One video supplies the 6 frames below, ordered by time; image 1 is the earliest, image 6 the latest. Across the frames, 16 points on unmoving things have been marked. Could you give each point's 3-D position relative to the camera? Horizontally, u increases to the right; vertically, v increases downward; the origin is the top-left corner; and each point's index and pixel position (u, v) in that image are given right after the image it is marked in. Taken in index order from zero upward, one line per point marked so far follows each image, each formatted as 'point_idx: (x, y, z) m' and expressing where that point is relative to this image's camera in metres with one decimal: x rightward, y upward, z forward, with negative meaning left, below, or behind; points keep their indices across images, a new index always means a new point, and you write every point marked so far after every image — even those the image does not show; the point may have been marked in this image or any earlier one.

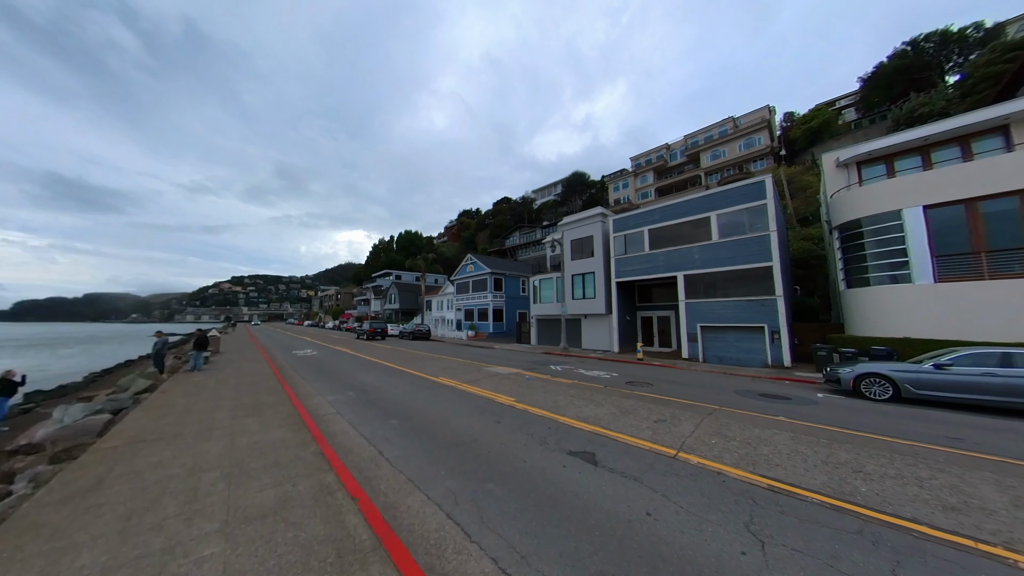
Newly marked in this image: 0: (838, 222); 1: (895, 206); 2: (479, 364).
0: (+16.5, +3.3, +14.5) m
1: (+16.6, +3.5, +12.4) m
2: (-1.6, -3.8, +14.4) m
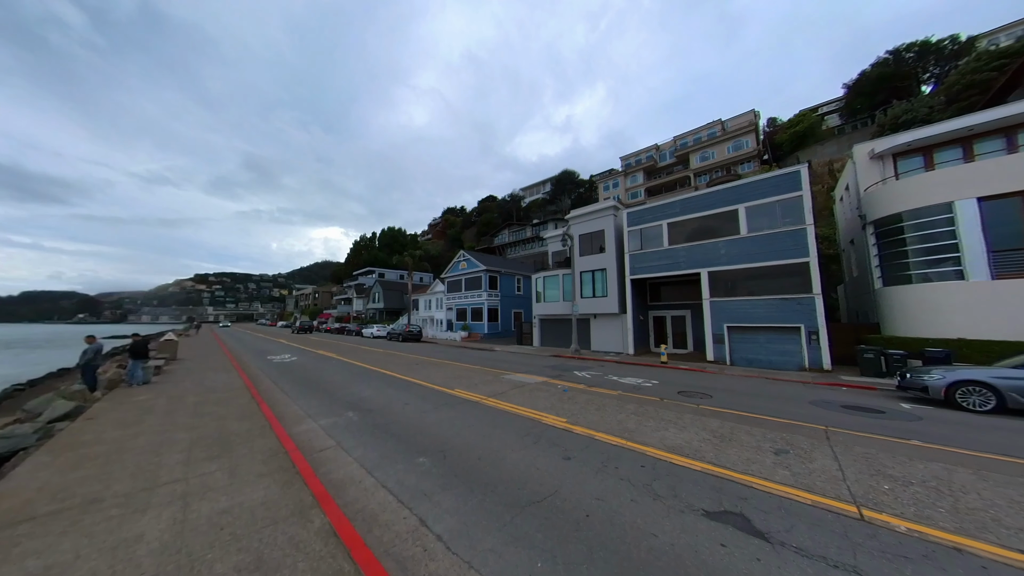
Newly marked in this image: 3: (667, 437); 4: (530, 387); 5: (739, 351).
0: (+17.3, +3.4, +13.8) m
1: (+17.6, +3.6, +11.7) m
2: (-0.7, -3.6, +12.6) m
3: (+3.2, -3.0, +5.8) m
4: (+0.7, -3.4, +10.0) m
5: (+11.9, -3.3, +15.0) m
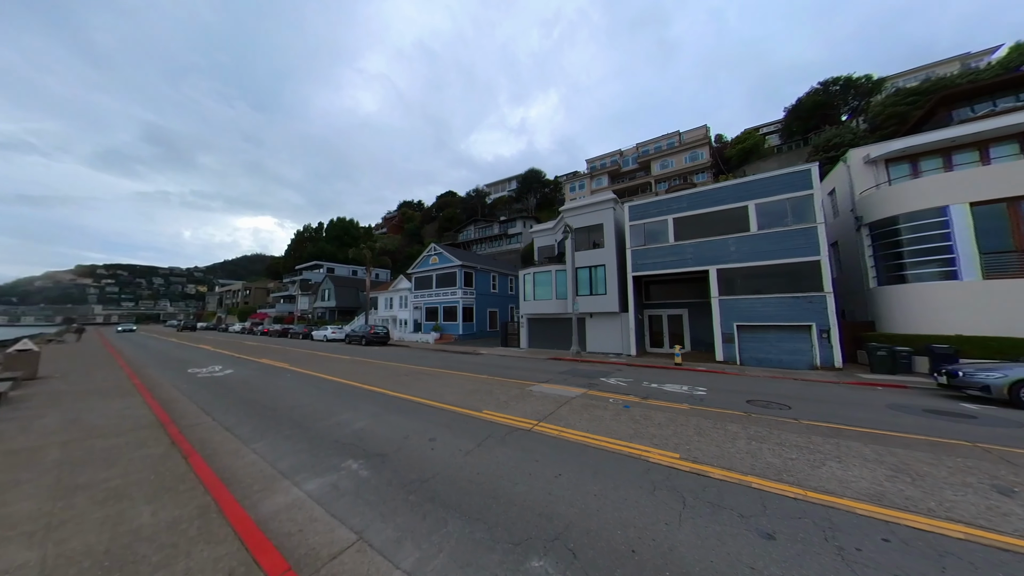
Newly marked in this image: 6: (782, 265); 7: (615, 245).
0: (+17.8, +3.4, +14.3) m
1: (+18.4, +3.7, +12.4) m
2: (0.0, -3.4, +10.4) m
3: (+4.9, -2.8, +4.3) m
4: (+1.8, -3.2, +8.0) m
5: (+12.1, -3.2, +14.8) m
6: (+13.7, +1.2, +14.6) m
7: (+6.8, +2.9, +19.1) m
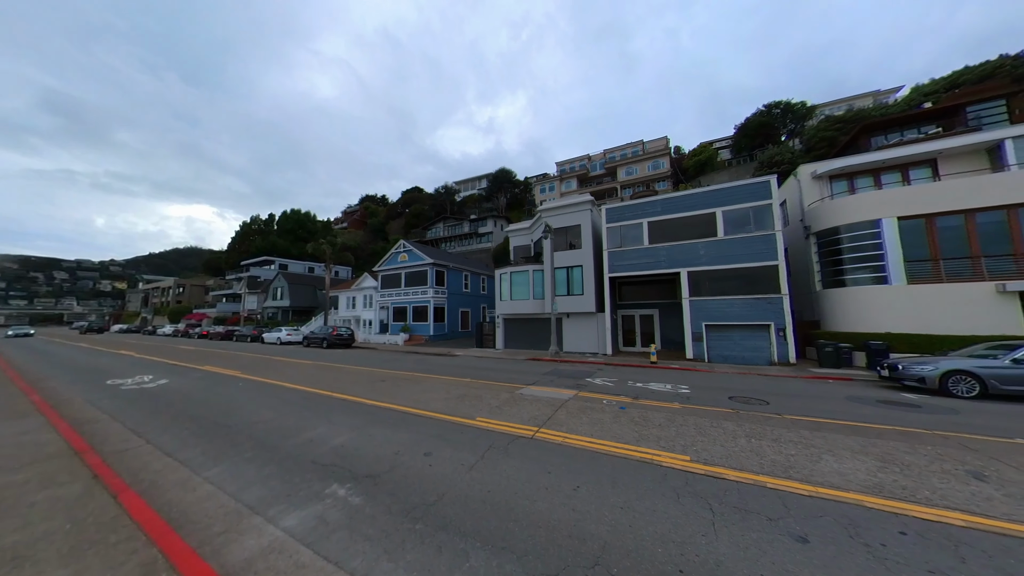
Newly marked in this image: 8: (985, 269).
0: (+16.8, +3.3, +15.9) m
1: (+17.6, +3.5, +14.1) m
2: (-0.4, -3.3, +10.0) m
3: (+5.1, -2.9, +4.5) m
4: (+1.6, -3.2, +7.8) m
5: (+11.1, -3.3, +15.7) m
6: (+12.7, +1.1, +15.7) m
7: (+5.4, +2.8, +19.4) m
8: (+20.6, +0.8, +12.4) m
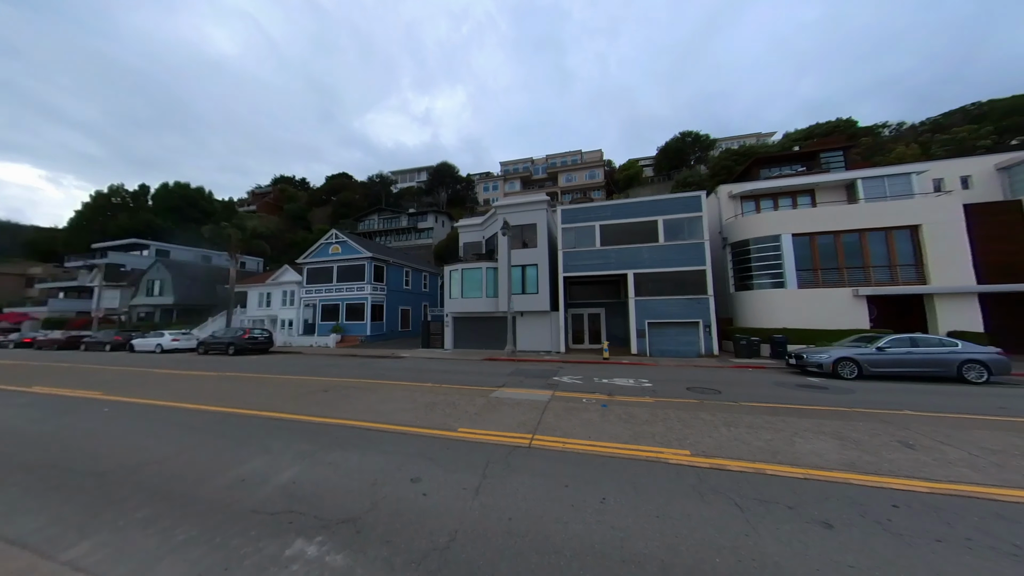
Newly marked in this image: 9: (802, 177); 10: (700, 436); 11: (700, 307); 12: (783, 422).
0: (+14.3, +3.1, +18.7) m
1: (+15.5, +3.3, +17.1) m
2: (-1.4, -3.2, +9.1) m
3: (+5.3, -2.9, +5.0) m
4: (+1.1, -3.1, +7.5) m
5: (+8.6, -3.3, +17.3) m
6: (+10.3, +1.0, +17.6) m
7: (+2.4, +2.9, +19.7) m
8: (+18.7, +0.6, +16.1) m
9: (+18.7, +7.2, +18.5) m
10: (+3.7, -2.9, +5.7) m
11: (+11.1, -1.2, +17.1) m
12: (+5.8, -2.9, +6.2) m
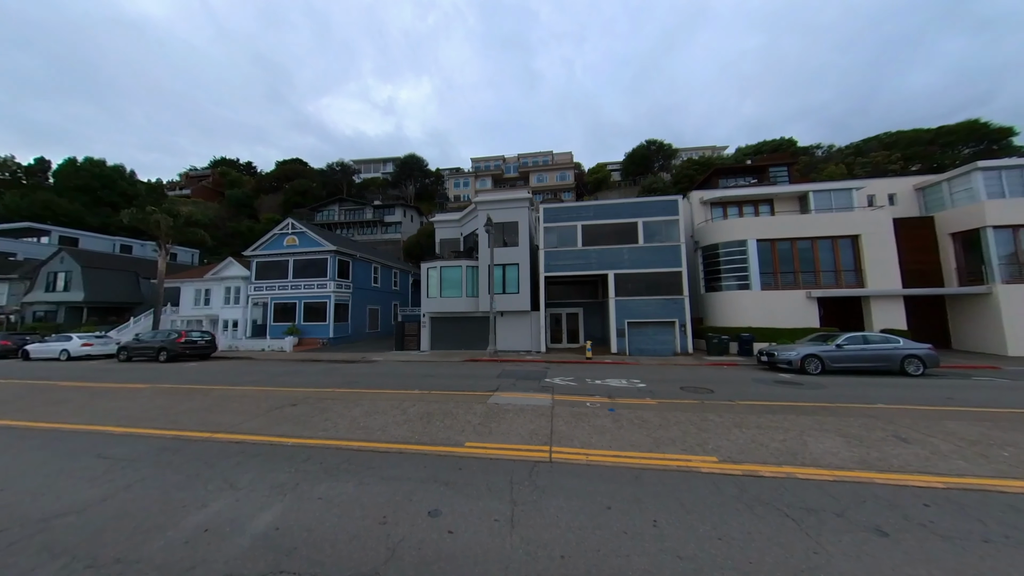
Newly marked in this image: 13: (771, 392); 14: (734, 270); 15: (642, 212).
0: (+13.0, +3.0, +19.8) m
1: (+14.4, +3.2, +18.3) m
2: (-1.5, -3.1, +8.5) m
3: (+5.6, -2.9, +5.1) m
4: (+1.2, -3.1, +7.1) m
5: (+7.5, -3.4, +17.7) m
6: (+9.2, +1.0, +18.2) m
7: (+1.1, +3.0, +19.3) m
8: (+17.7, +0.4, +17.6) m
9: (+17.5, +7.0, +20.1) m
10: (+4.0, -2.9, +5.6) m
11: (+10.0, -1.2, +17.8) m
12: (+6.0, -2.9, +6.4) m
13: (+8.4, -3.4, +9.4) m
14: (+14.0, +1.2, +18.3) m
15: (+8.2, +4.9, +18.5) m
